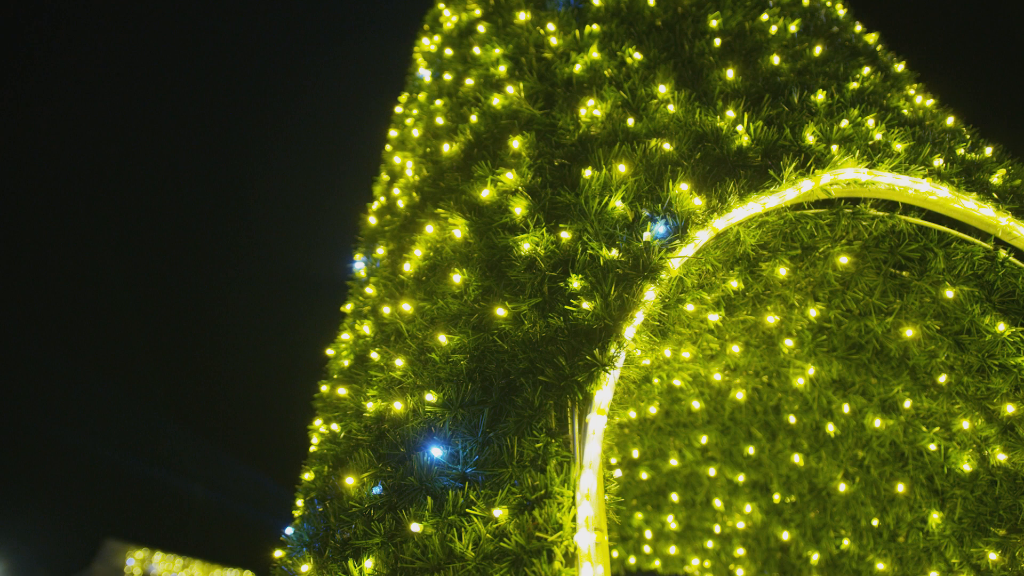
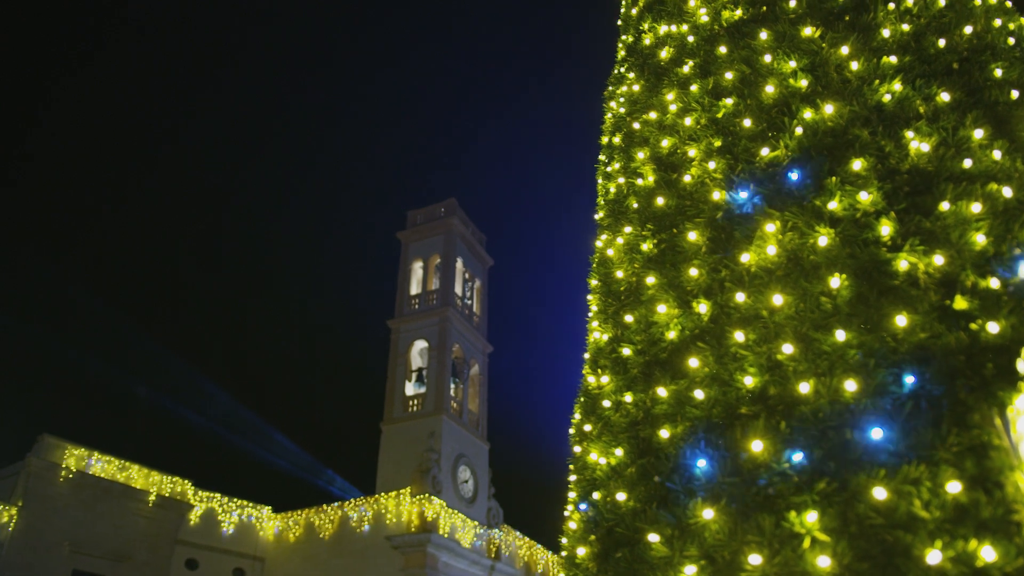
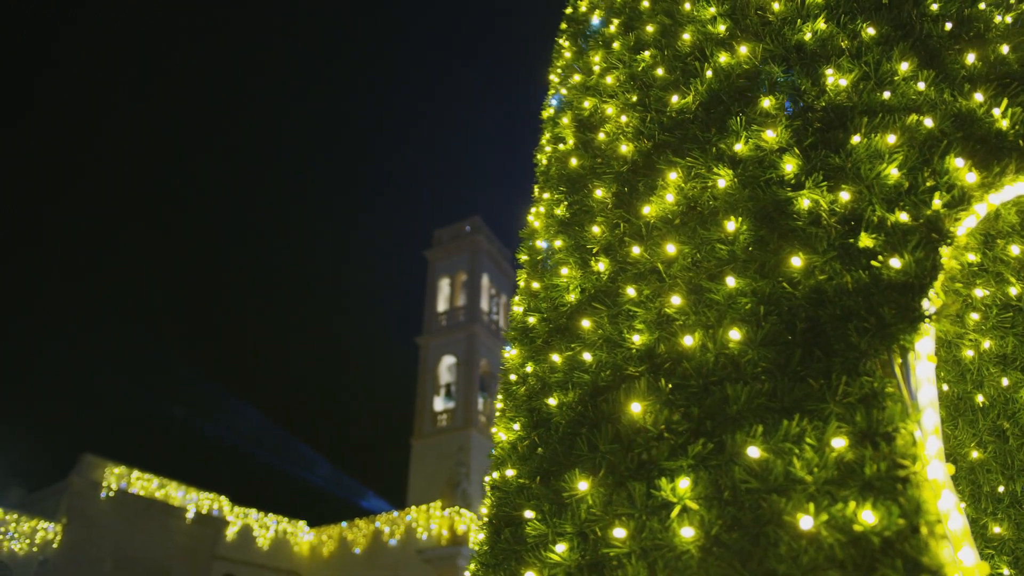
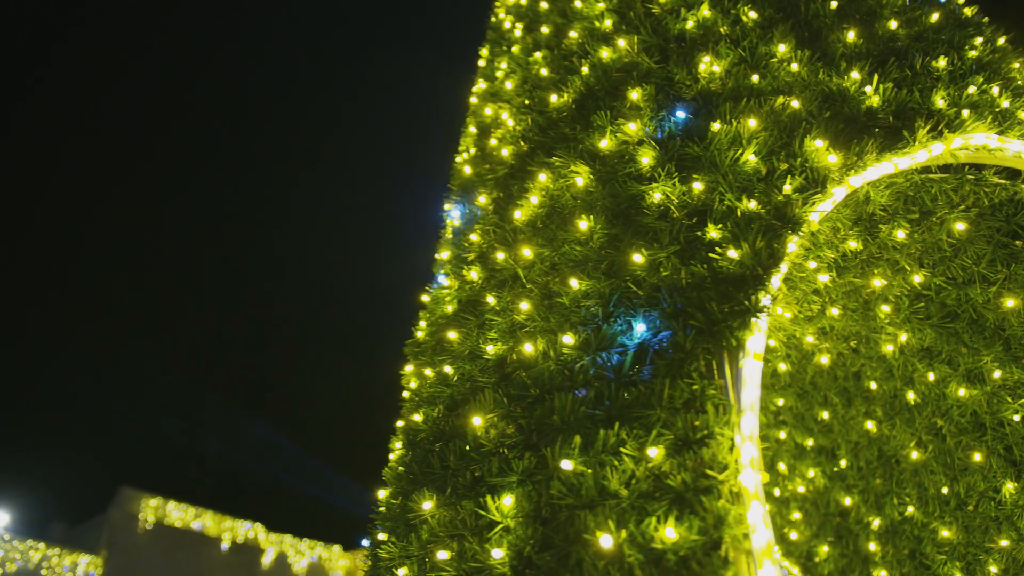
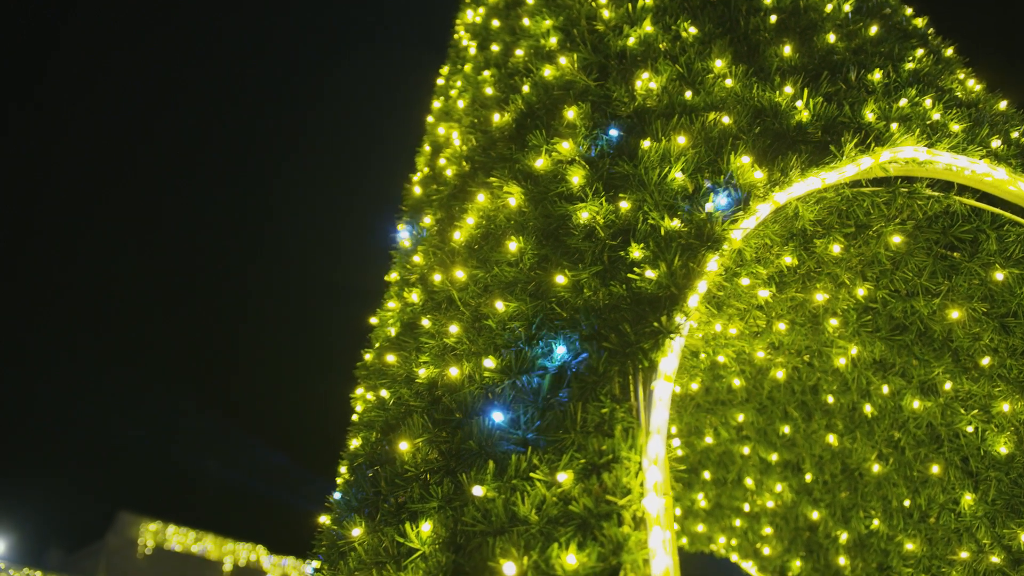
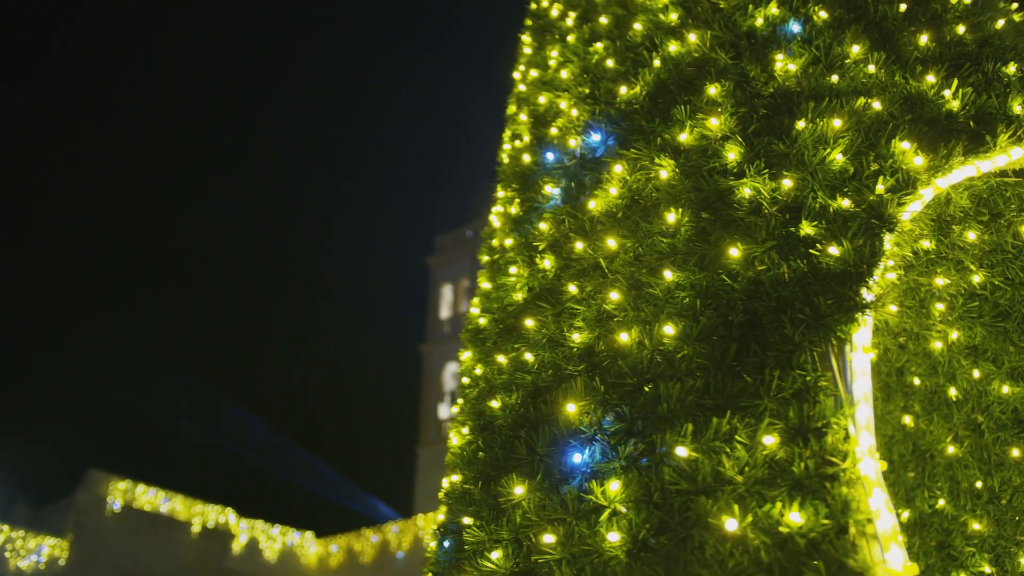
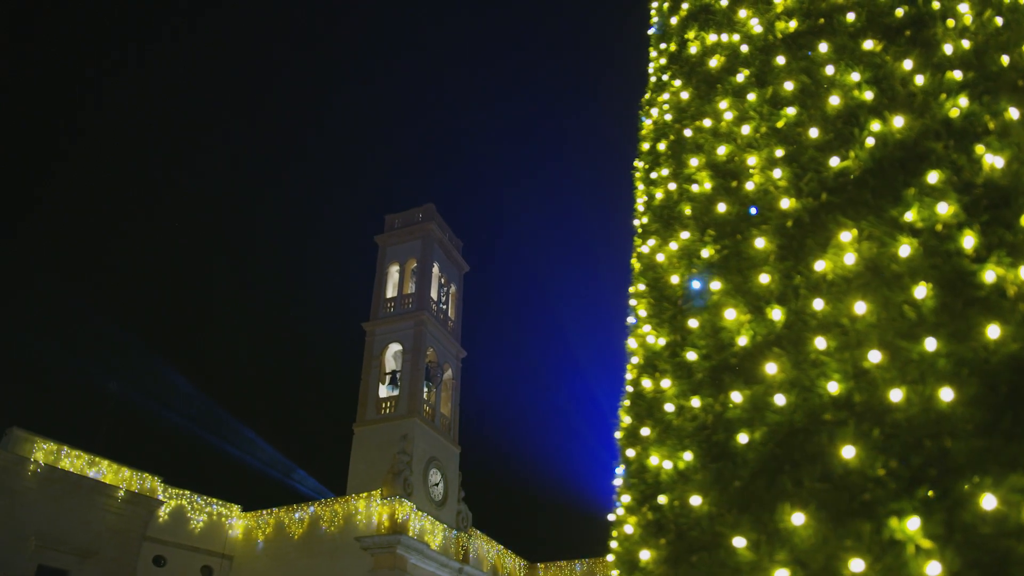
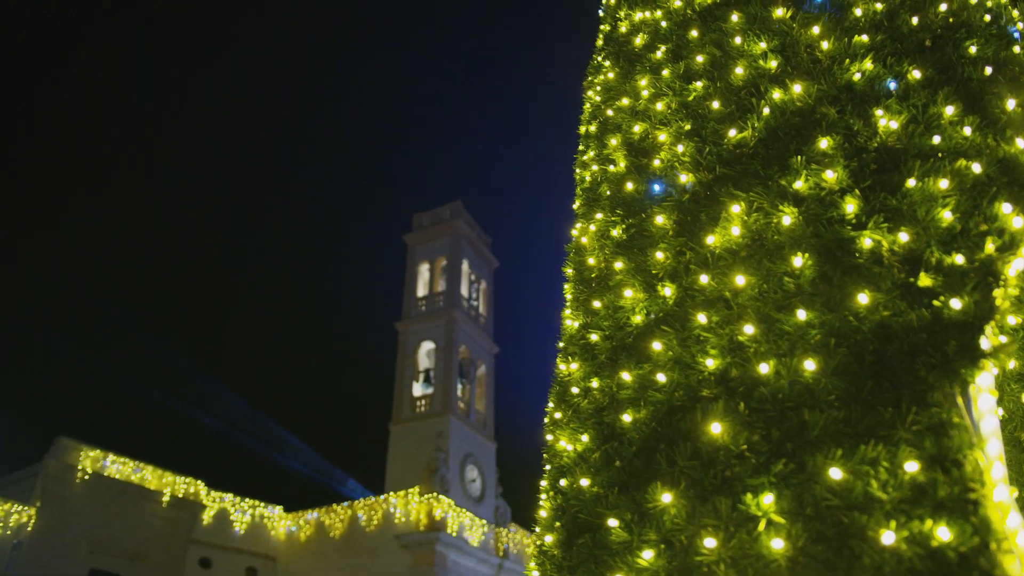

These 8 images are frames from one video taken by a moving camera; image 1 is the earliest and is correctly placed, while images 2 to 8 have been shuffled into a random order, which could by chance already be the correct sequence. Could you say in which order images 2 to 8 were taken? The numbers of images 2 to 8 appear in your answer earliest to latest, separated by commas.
5, 4, 6, 3, 8, 2, 7
